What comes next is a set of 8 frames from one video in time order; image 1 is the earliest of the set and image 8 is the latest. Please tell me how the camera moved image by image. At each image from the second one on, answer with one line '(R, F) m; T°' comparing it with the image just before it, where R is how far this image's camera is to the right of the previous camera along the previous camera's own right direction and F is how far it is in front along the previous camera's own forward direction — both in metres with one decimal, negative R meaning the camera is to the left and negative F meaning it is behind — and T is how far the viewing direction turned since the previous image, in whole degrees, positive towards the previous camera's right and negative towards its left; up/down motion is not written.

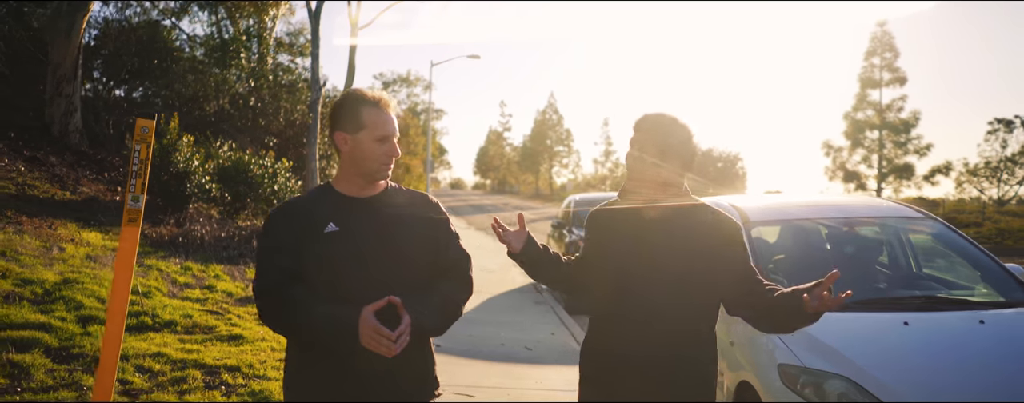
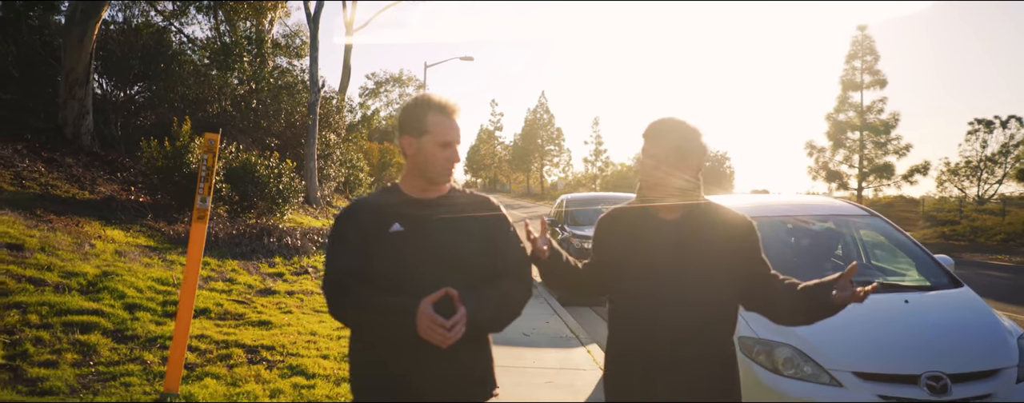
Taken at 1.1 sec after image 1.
(-0.1, -0.8) m; +1°
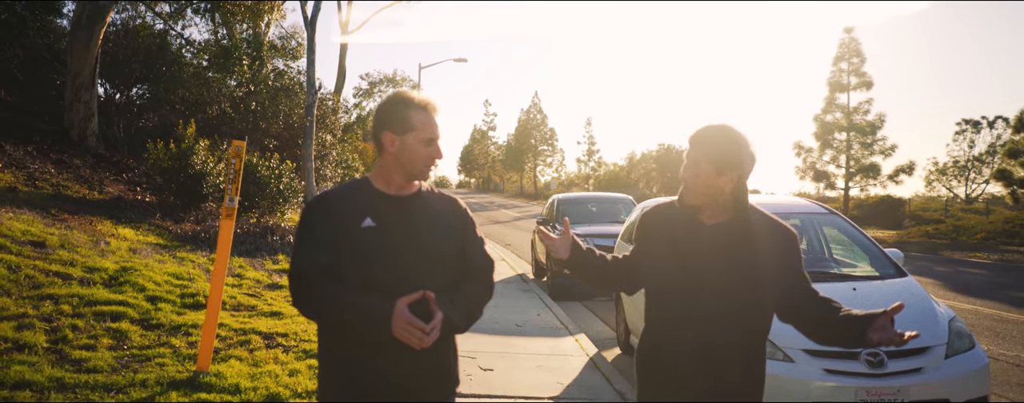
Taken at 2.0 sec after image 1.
(0.0, -0.6) m; +1°
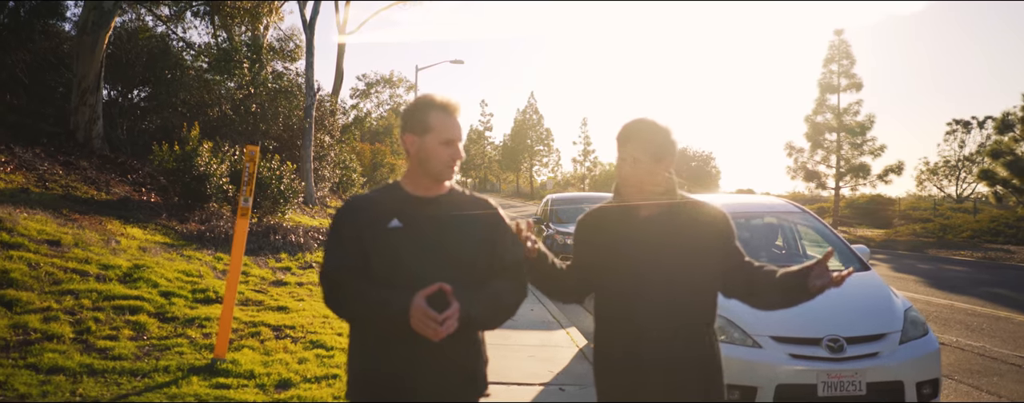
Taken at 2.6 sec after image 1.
(0.0, -0.4) m; 0°
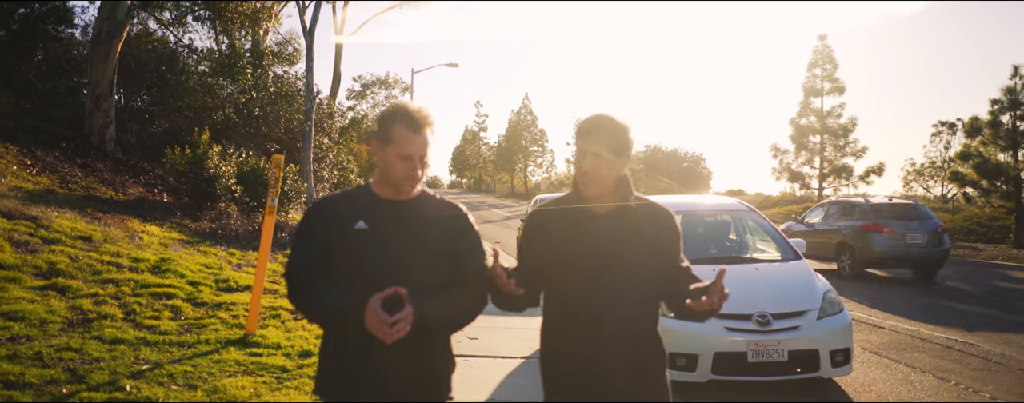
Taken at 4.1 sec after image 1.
(+0.1, -1.0) m; 0°
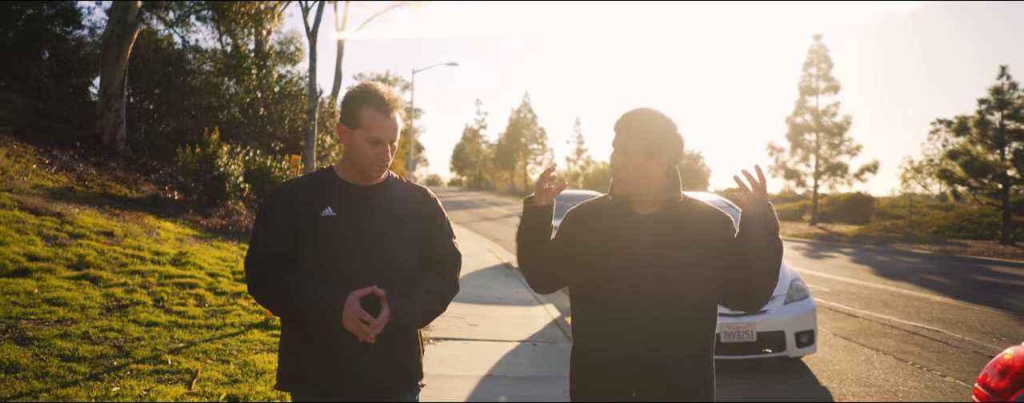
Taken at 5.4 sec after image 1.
(0.0, -0.6) m; 0°
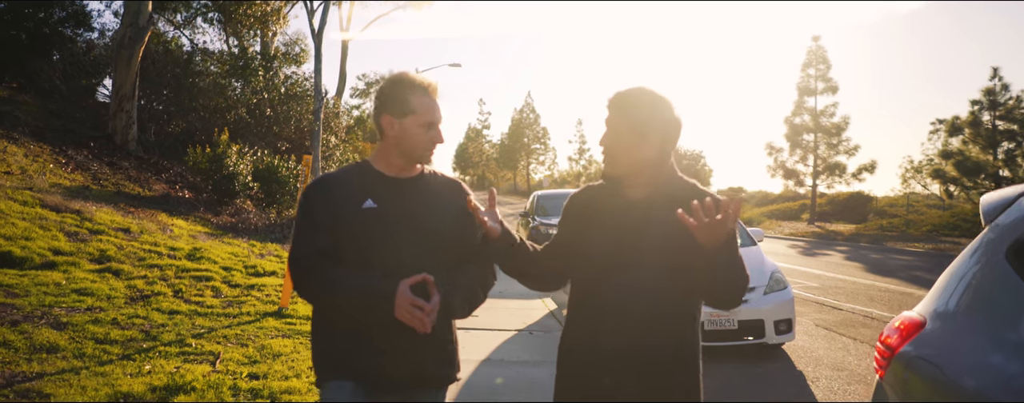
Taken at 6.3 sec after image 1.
(+0.1, -0.5) m; 0°
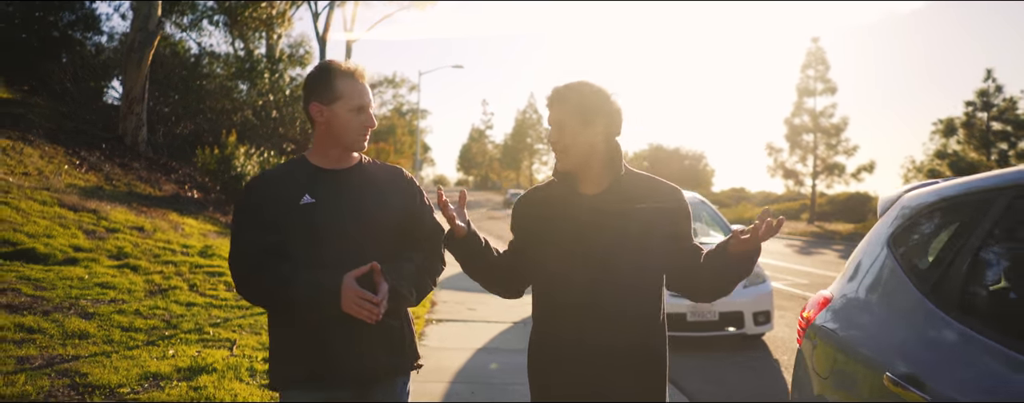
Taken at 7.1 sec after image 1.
(+0.1, -0.5) m; 0°
